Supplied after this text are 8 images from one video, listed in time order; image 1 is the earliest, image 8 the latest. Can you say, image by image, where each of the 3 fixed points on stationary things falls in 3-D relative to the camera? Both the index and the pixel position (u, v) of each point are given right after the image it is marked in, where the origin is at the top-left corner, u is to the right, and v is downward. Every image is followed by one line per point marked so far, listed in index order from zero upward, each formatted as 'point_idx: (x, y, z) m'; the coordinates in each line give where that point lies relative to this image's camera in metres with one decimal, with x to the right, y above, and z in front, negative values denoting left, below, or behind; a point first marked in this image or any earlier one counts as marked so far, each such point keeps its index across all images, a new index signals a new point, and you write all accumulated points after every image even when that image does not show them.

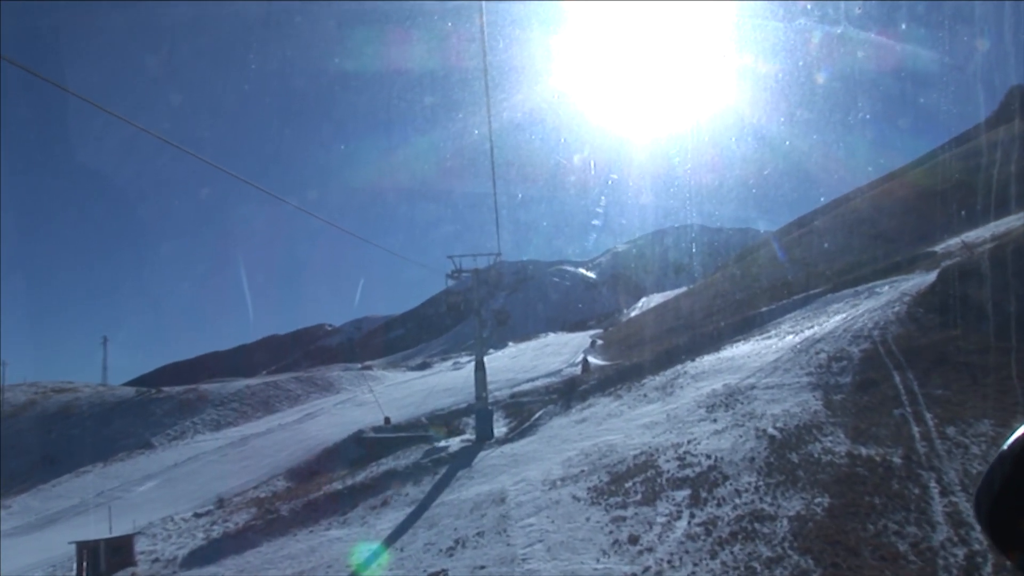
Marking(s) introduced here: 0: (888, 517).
0: (+6.9, -4.2, +15.4) m
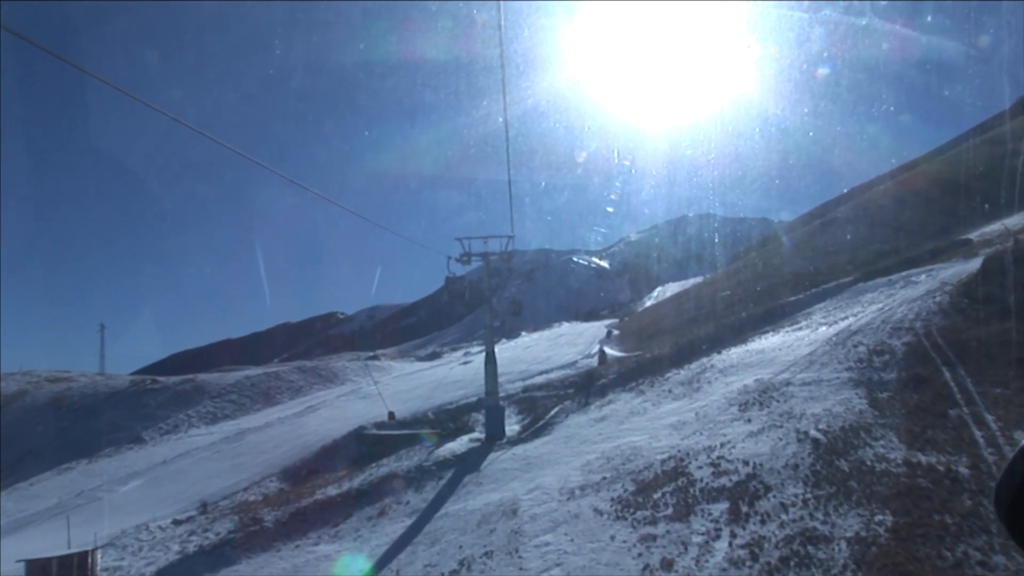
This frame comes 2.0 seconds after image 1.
0: (+7.1, -4.0, +13.1) m
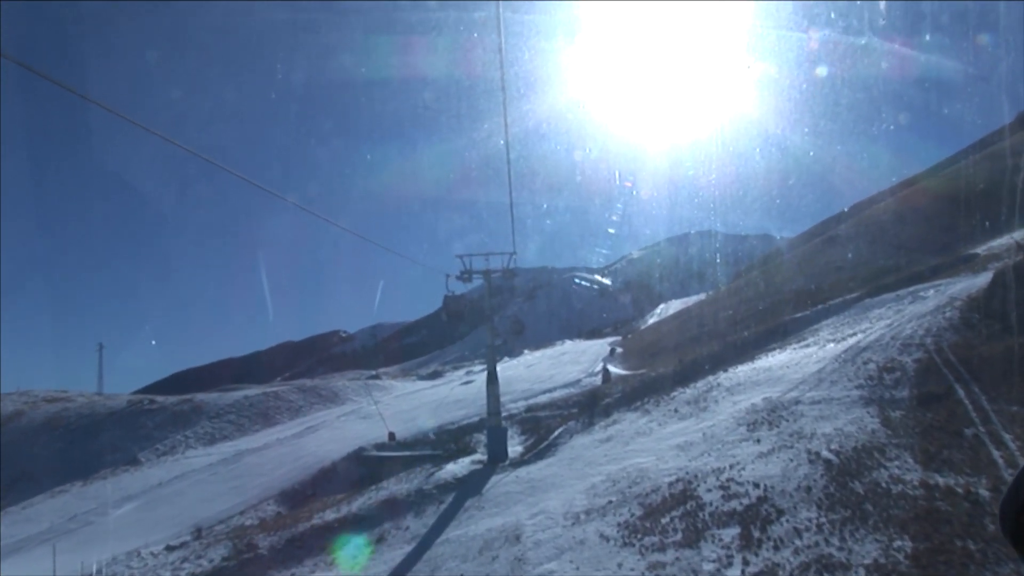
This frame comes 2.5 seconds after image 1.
0: (+7.2, -4.2, +12.5) m
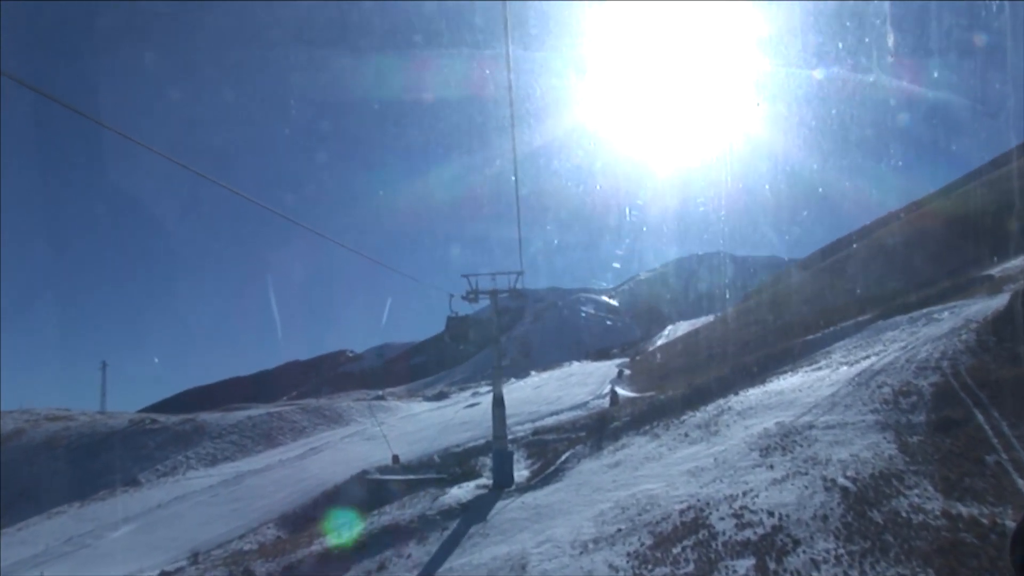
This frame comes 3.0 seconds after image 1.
0: (+7.3, -4.5, +11.9) m
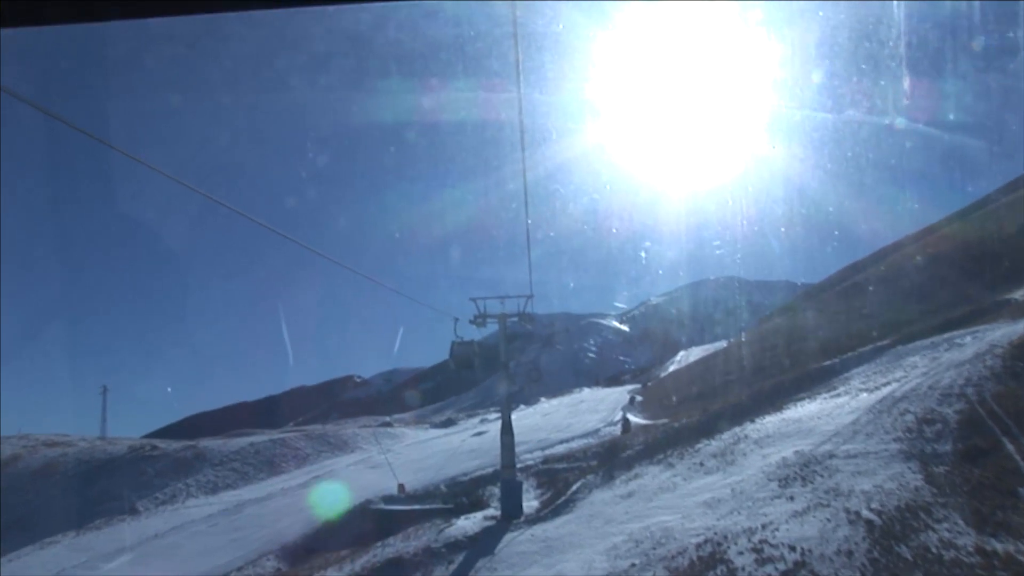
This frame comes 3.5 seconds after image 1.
0: (+7.3, -4.8, +10.8) m
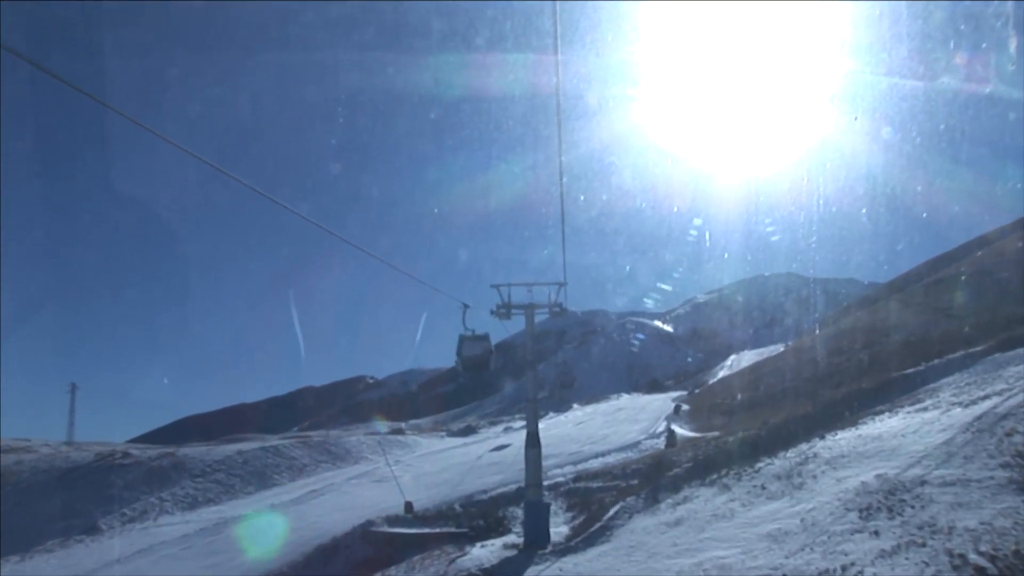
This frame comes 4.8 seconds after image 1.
0: (+7.4, -4.5, +6.2) m
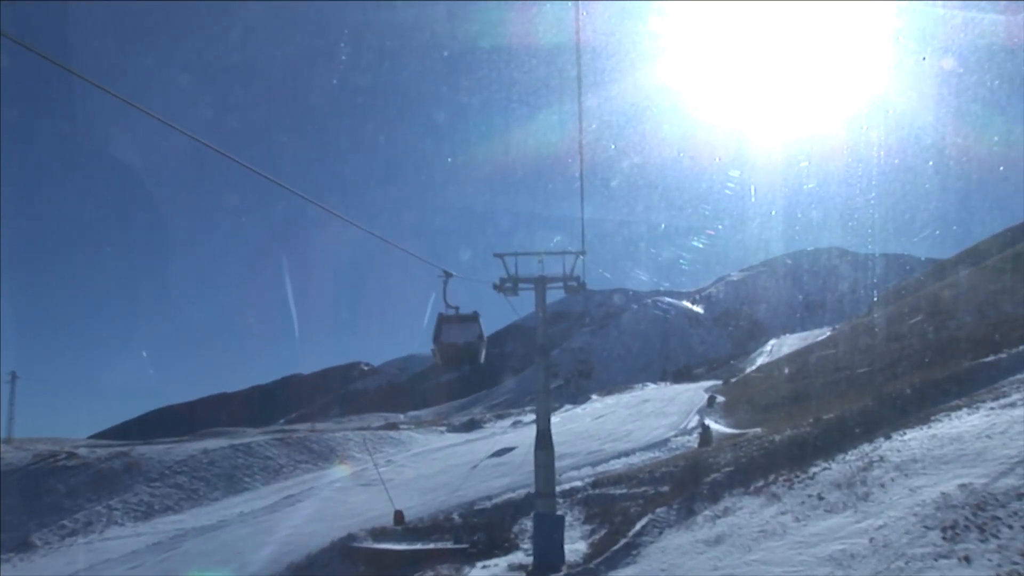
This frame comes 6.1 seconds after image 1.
0: (+7.2, -4.1, +2.1) m
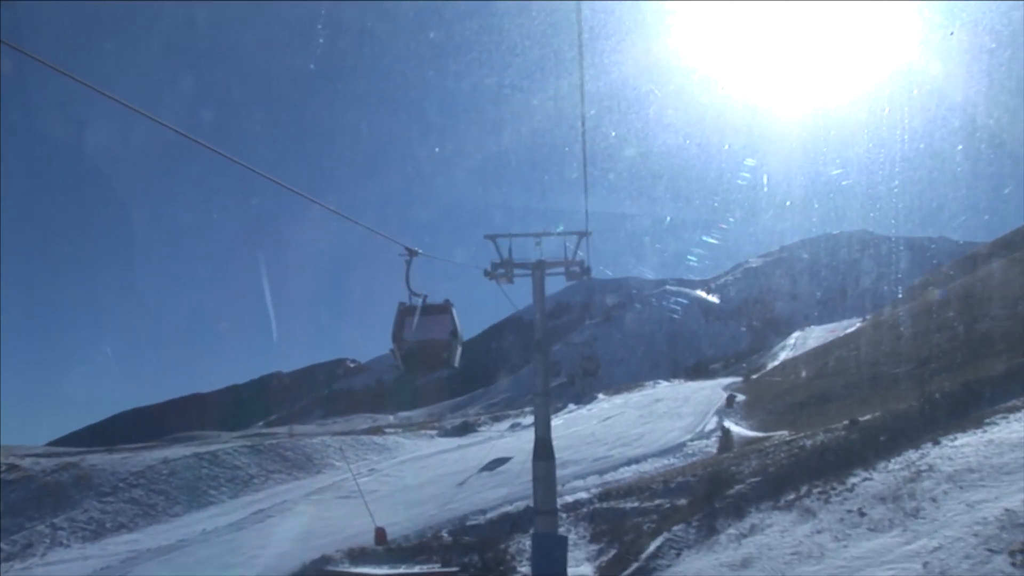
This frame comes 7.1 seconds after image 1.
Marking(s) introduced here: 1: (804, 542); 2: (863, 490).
0: (+7.0, -3.9, -0.6) m
1: (+6.1, -5.4, +17.8) m
2: (+8.0, -4.6, +19.4) m
